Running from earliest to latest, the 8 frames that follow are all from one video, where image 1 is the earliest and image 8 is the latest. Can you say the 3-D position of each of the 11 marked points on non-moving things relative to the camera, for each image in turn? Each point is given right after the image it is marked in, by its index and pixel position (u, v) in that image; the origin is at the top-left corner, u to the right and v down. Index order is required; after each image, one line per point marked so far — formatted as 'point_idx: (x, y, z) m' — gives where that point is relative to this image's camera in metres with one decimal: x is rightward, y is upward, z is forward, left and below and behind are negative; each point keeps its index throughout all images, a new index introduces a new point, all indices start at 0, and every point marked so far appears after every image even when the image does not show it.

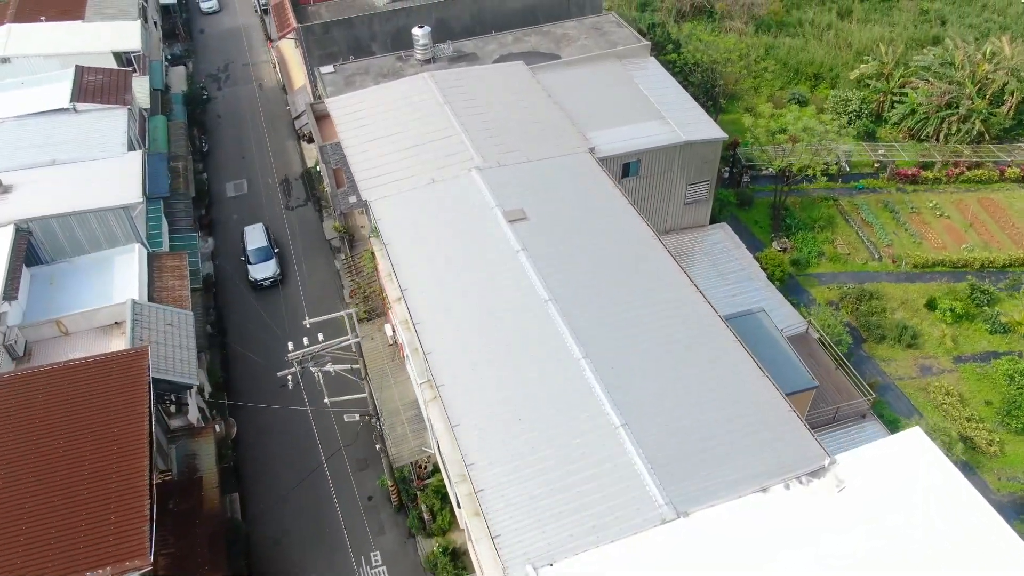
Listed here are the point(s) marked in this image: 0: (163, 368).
0: (-8.7, -2.0, +19.5) m
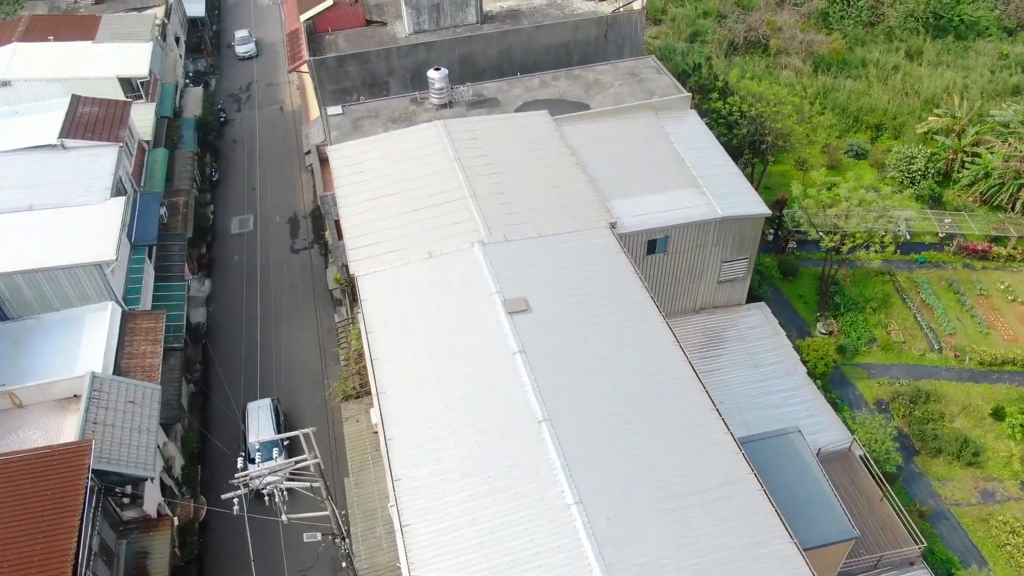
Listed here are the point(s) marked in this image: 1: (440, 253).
0: (-8.9, -3.8, +17.5) m
1: (-1.8, +0.9, +19.3) m
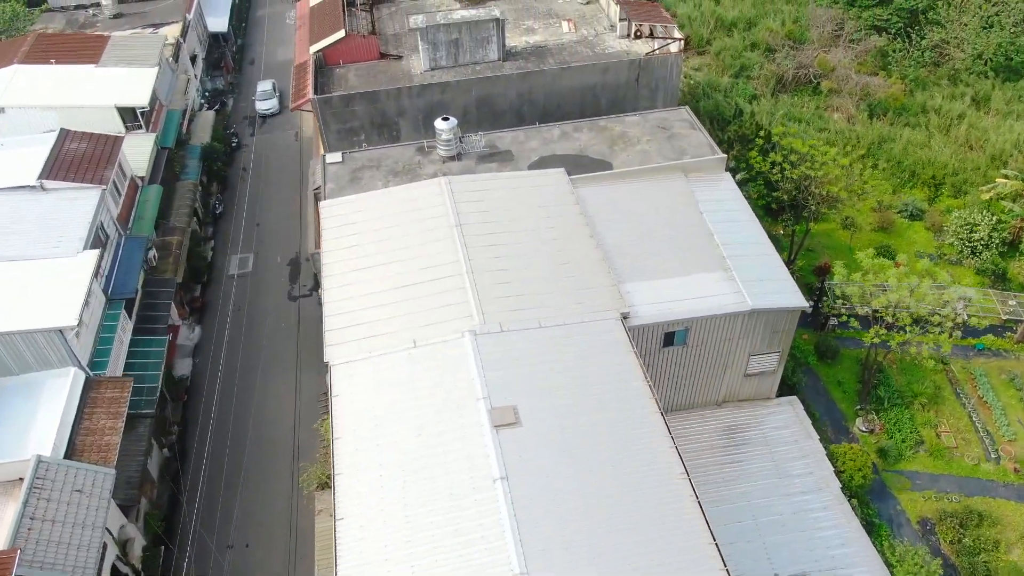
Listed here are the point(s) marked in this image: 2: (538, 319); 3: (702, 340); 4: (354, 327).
0: (-9.3, -5.5, +15.7) m
1: (-1.9, -1.2, +17.1) m
2: (+0.6, -0.7, +17.6) m
3: (+4.6, -1.3, +18.9) m
4: (-3.6, -0.9, +17.9) m
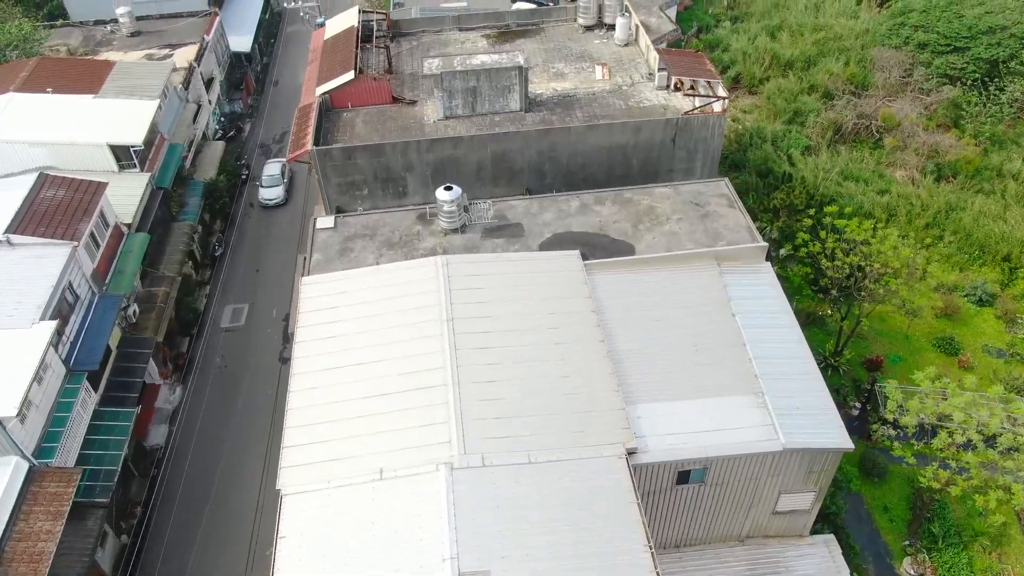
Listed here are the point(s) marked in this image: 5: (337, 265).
0: (-9.9, -7.4, +13.7) m
1: (-2.2, -3.5, +14.7) m
2: (+0.3, -3.1, +15.0) m
3: (+4.3, -3.9, +16.1) m
4: (-3.9, -3.1, +15.5) m
5: (-4.4, +0.6, +19.7) m
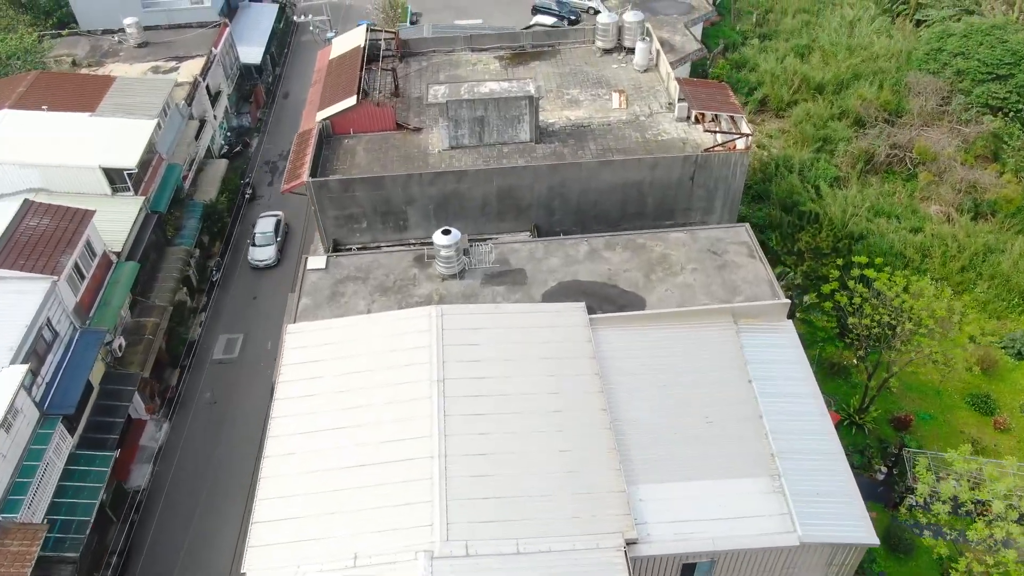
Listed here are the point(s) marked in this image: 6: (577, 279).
0: (-10.3, -8.4, +12.6) m
1: (-2.5, -4.7, +13.4) m
2: (+0.1, -4.4, +13.6) m
3: (+4.1, -5.2, +14.6) m
4: (-4.1, -4.2, +14.3) m
5: (-4.4, -0.6, +18.5) m
6: (+1.6, +0.2, +19.0) m
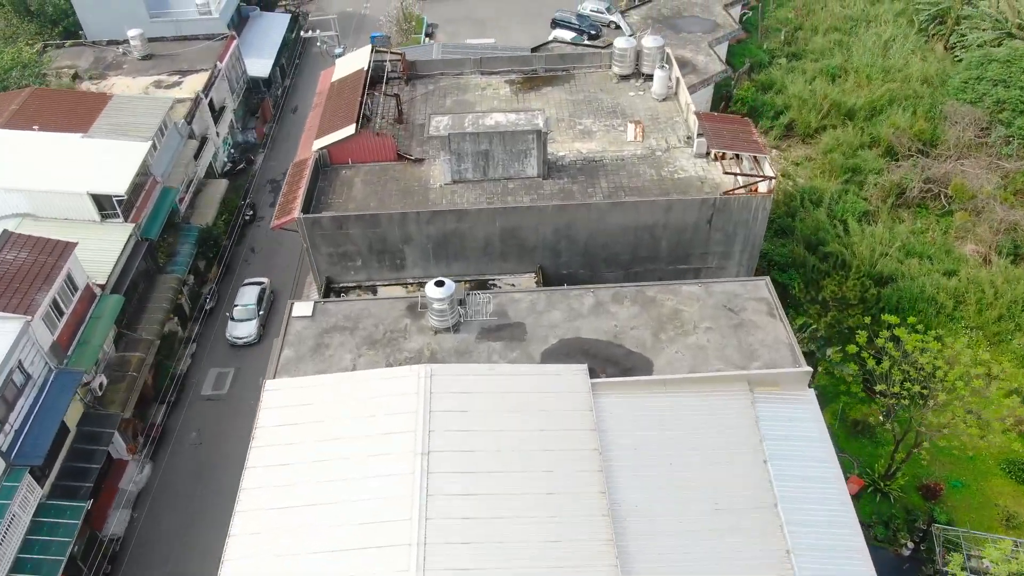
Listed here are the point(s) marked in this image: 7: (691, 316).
0: (-10.7, -9.4, +11.5) m
1: (-2.8, -5.9, +12.1) m
2: (-0.2, -5.7, +12.3) m
3: (+3.8, -6.6, +13.1) m
4: (-4.4, -5.4, +13.0) m
5: (-4.5, -1.7, +17.2) m
6: (+1.5, -1.1, +17.6) m
7: (+4.1, -0.6, +18.0) m
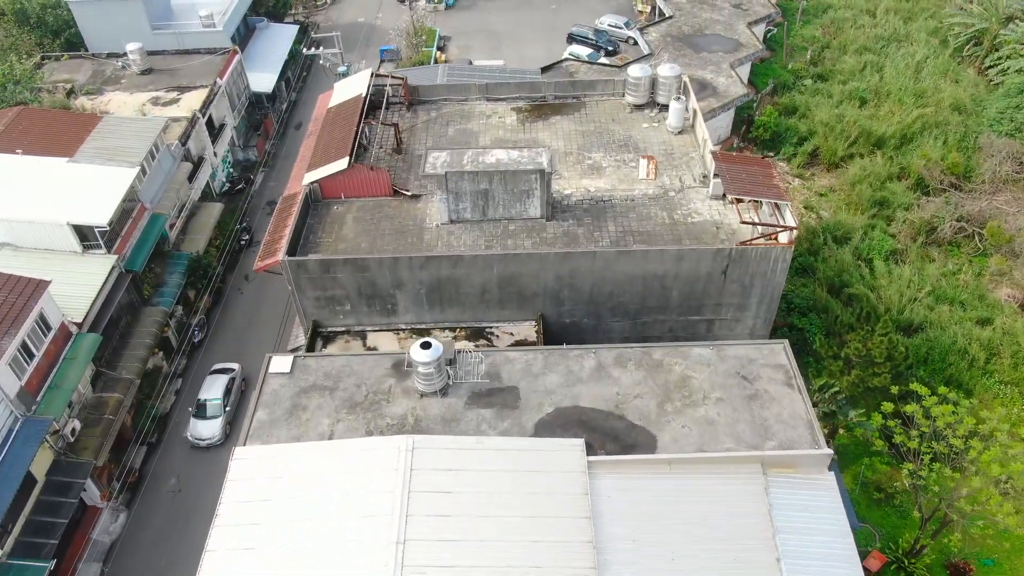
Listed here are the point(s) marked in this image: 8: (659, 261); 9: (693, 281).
0: (-11.2, -10.4, +10.3) m
1: (-3.2, -7.1, +10.7) m
2: (-0.6, -6.9, +10.9) m
3: (+3.4, -8.0, +11.6) m
4: (-4.7, -6.6, +11.7) m
5: (-4.6, -2.9, +15.9) m
6: (+1.4, -2.4, +16.1) m
7: (+3.9, -2.0, +16.5) m
8: (+3.6, +0.7, +19.1) m
9: (+4.5, +0.2, +19.6) m
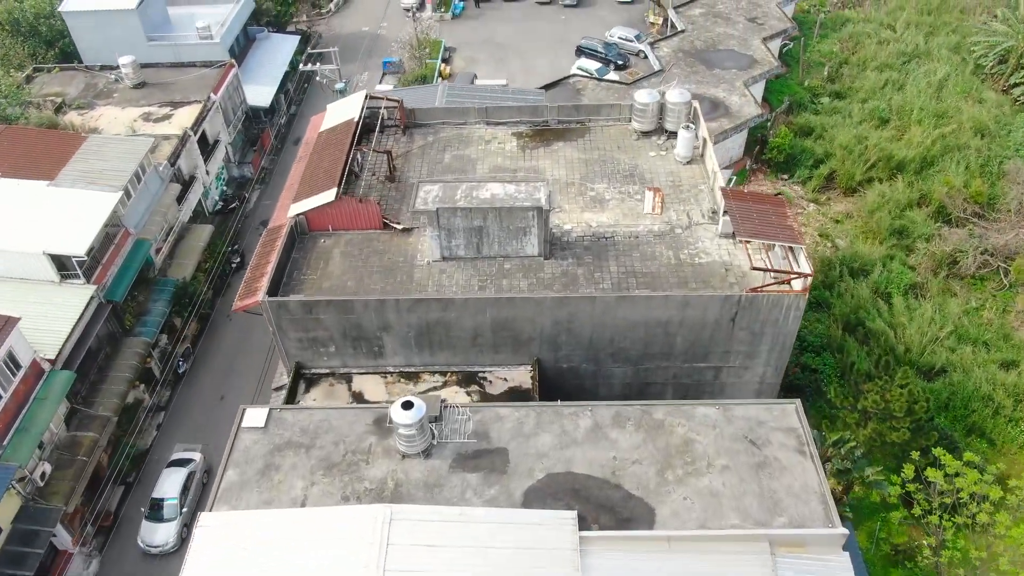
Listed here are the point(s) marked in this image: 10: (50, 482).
0: (-11.6, -11.3, +9.3) m
1: (-3.5, -8.1, +9.6) m
2: (-1.0, -8.0, +9.7) m
3: (+3.1, -9.1, +10.4) m
4: (-5.1, -7.6, +10.6) m
5: (-4.9, -3.9, +14.8) m
6: (+1.1, -3.5, +14.9) m
7: (+3.7, -3.1, +15.2) m
8: (+3.4, -0.4, +17.9) m
9: (+4.4, -0.9, +18.4) m
10: (-11.5, -4.8, +19.6) m
